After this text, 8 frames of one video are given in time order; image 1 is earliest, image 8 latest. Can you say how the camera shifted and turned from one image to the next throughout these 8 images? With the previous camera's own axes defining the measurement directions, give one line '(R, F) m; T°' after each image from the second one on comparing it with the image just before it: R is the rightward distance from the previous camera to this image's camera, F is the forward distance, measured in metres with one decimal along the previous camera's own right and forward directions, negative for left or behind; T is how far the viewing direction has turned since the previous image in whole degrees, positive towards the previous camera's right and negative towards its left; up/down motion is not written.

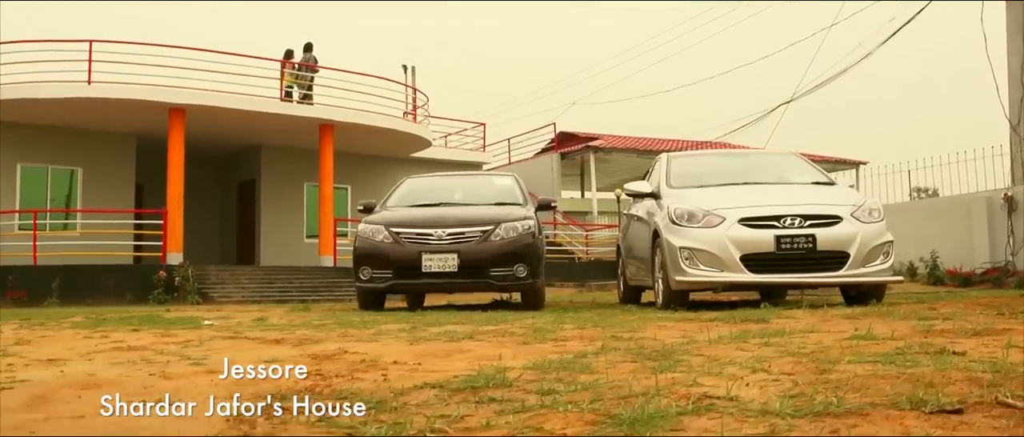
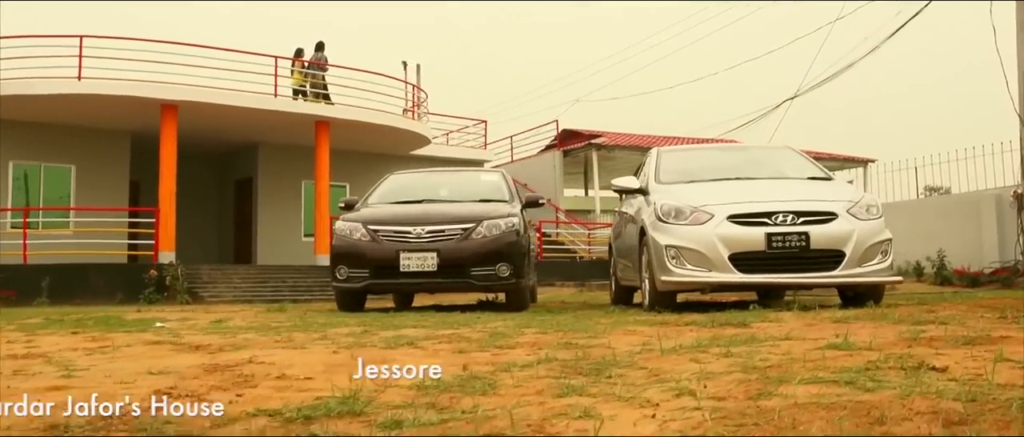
(+0.2, +0.4) m; -1°
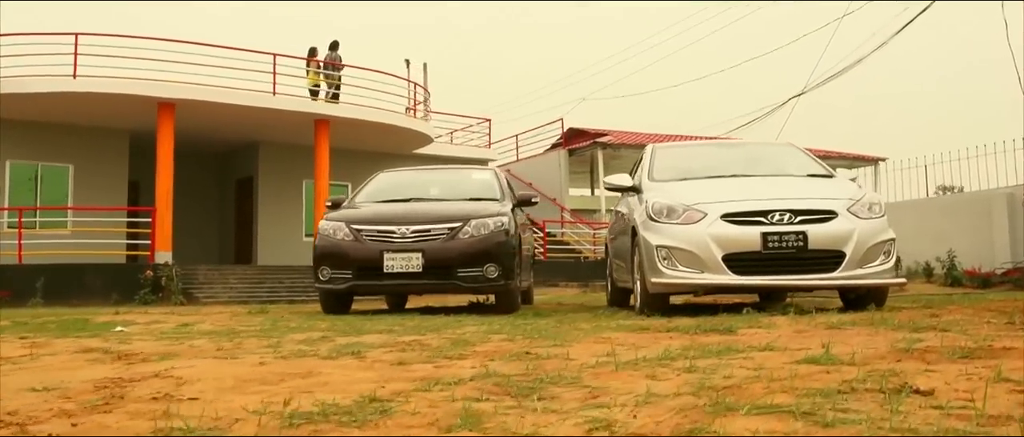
(+0.2, +0.3) m; -1°
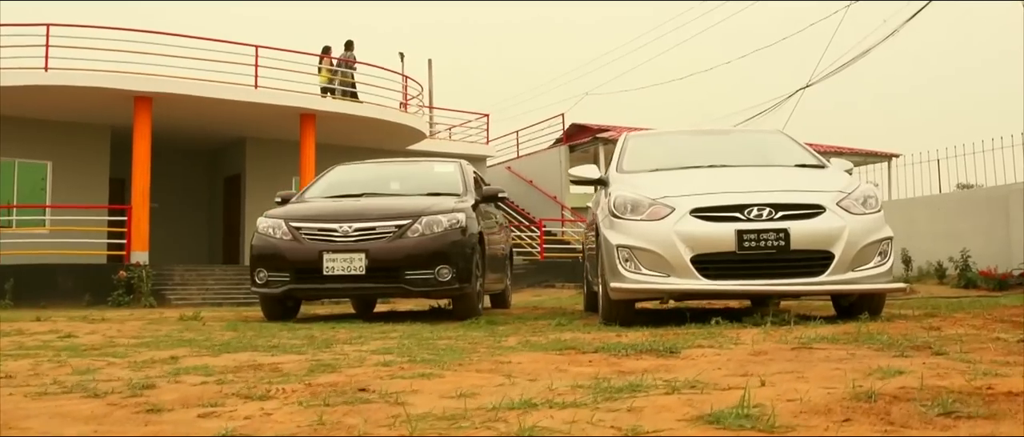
(+0.4, +0.9) m; -1°
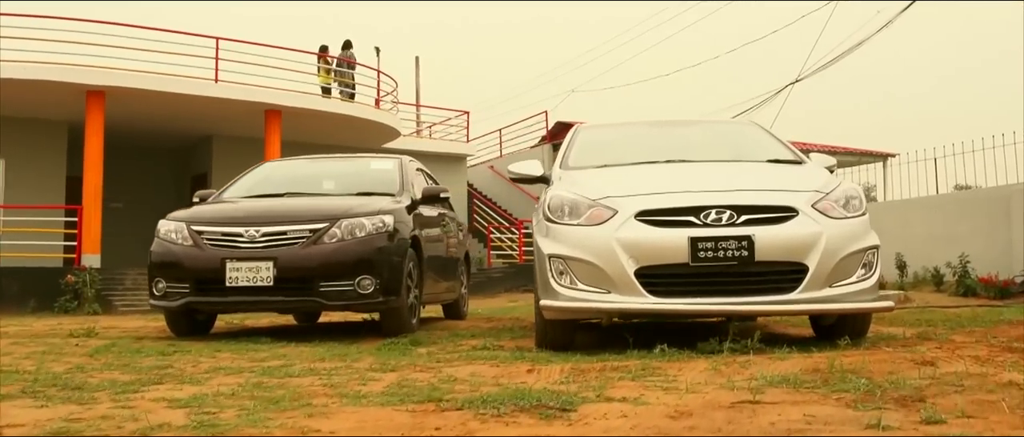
(+0.4, +1.0) m; 0°
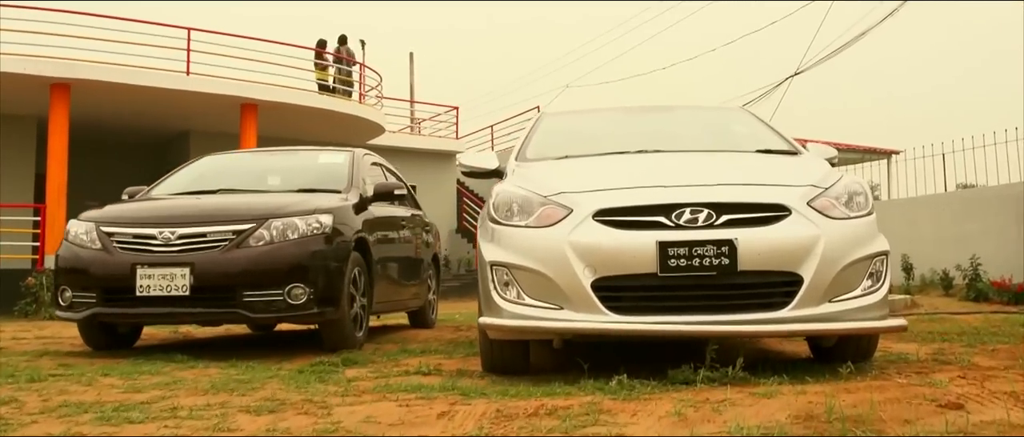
(+0.3, +0.8) m; 0°
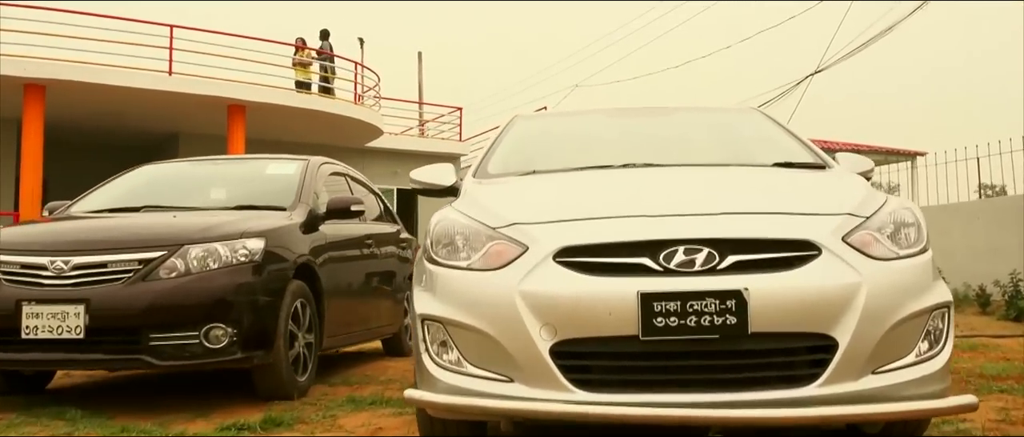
(+0.2, +1.0) m; -1°
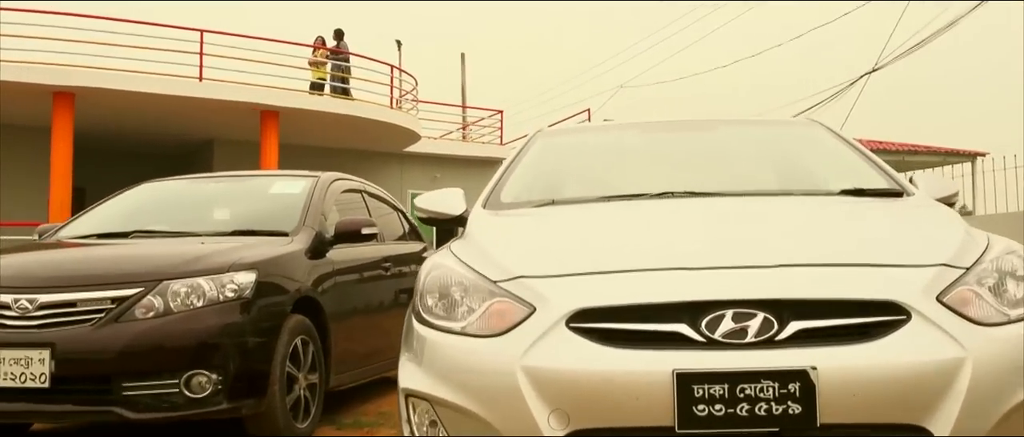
(+0.1, +0.6) m; -3°
